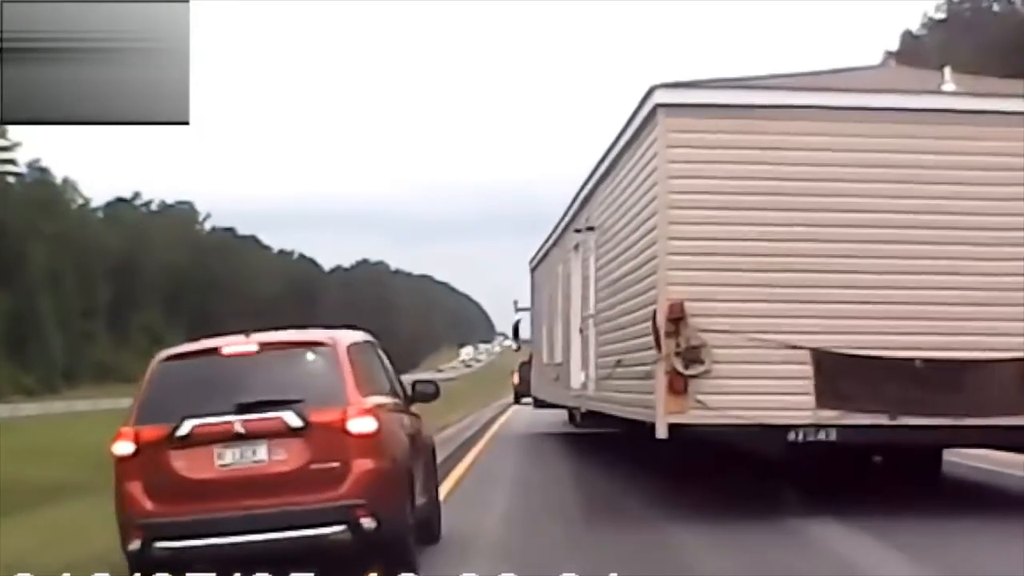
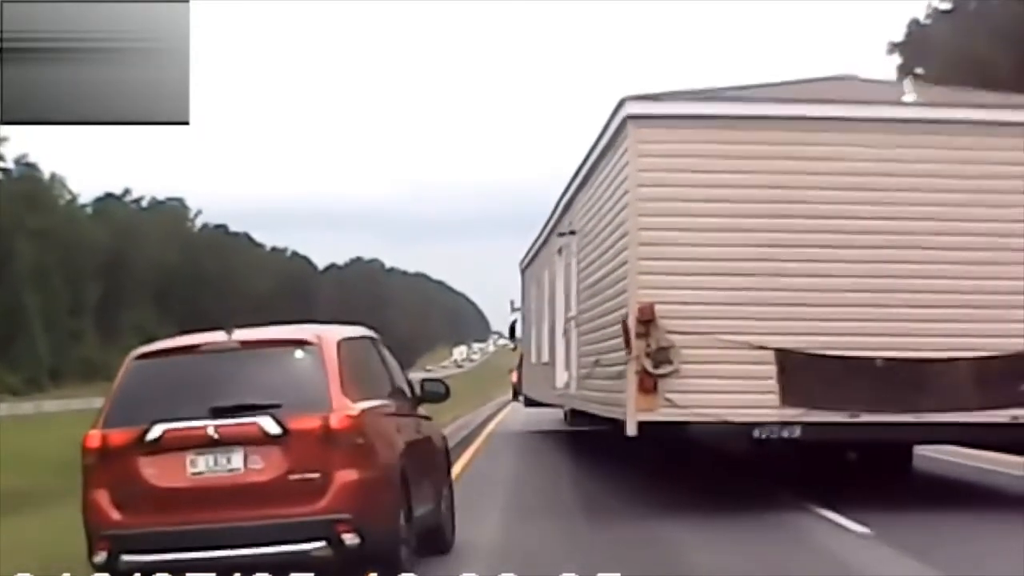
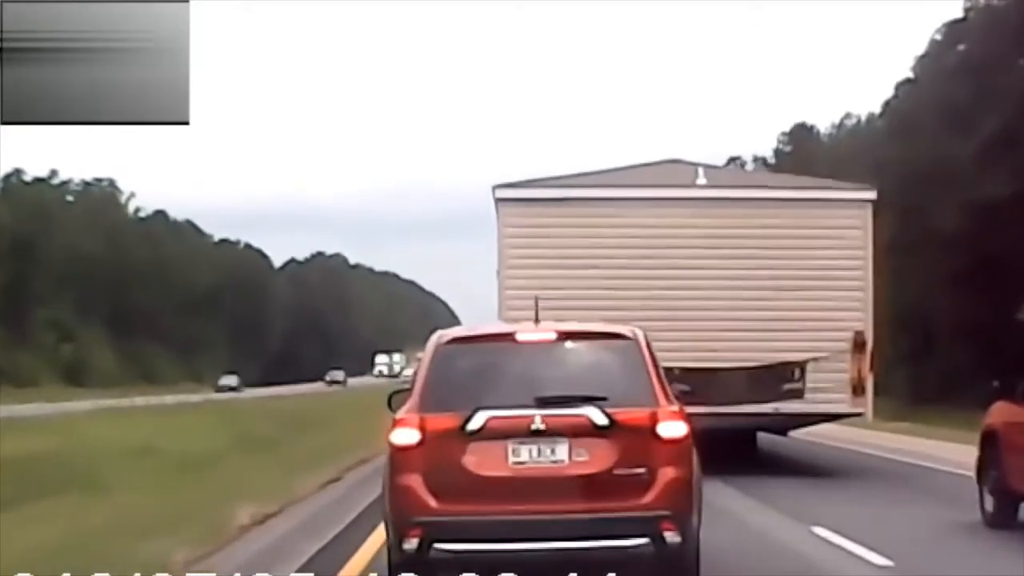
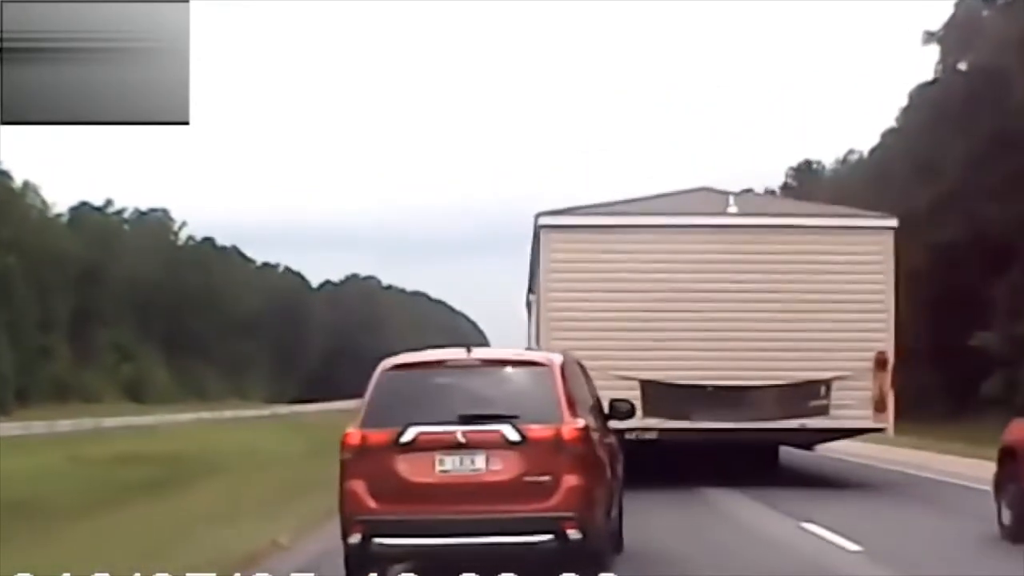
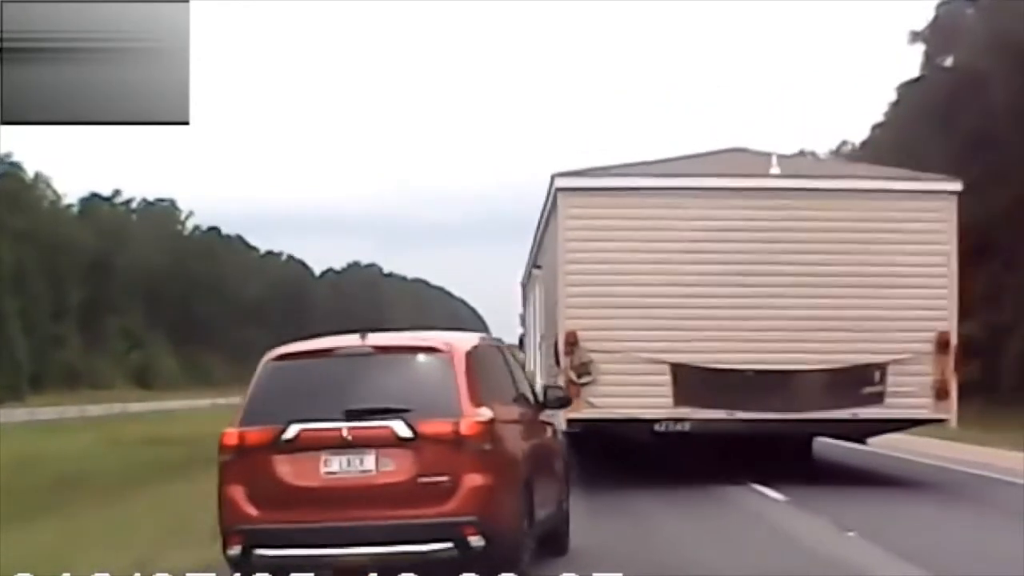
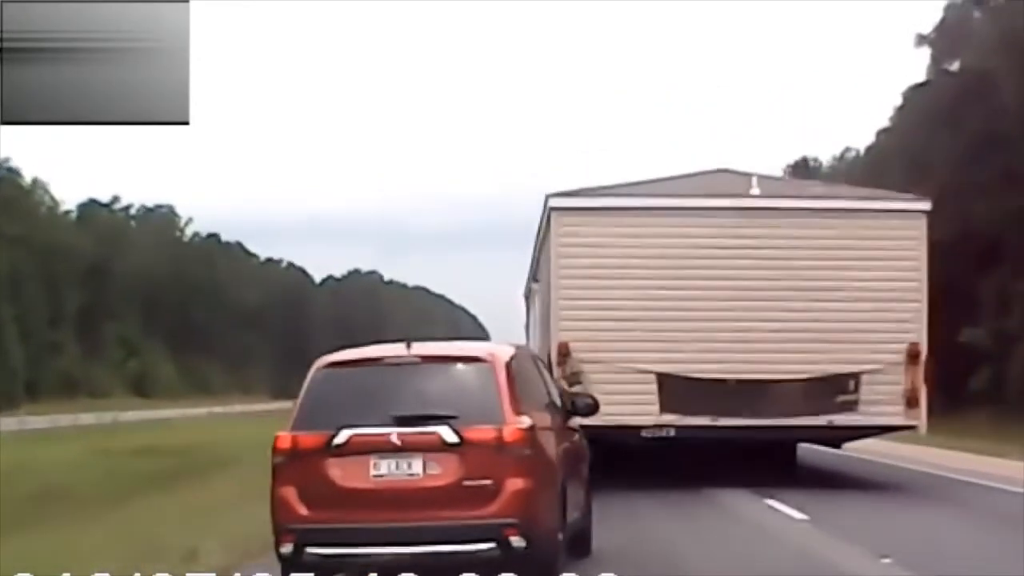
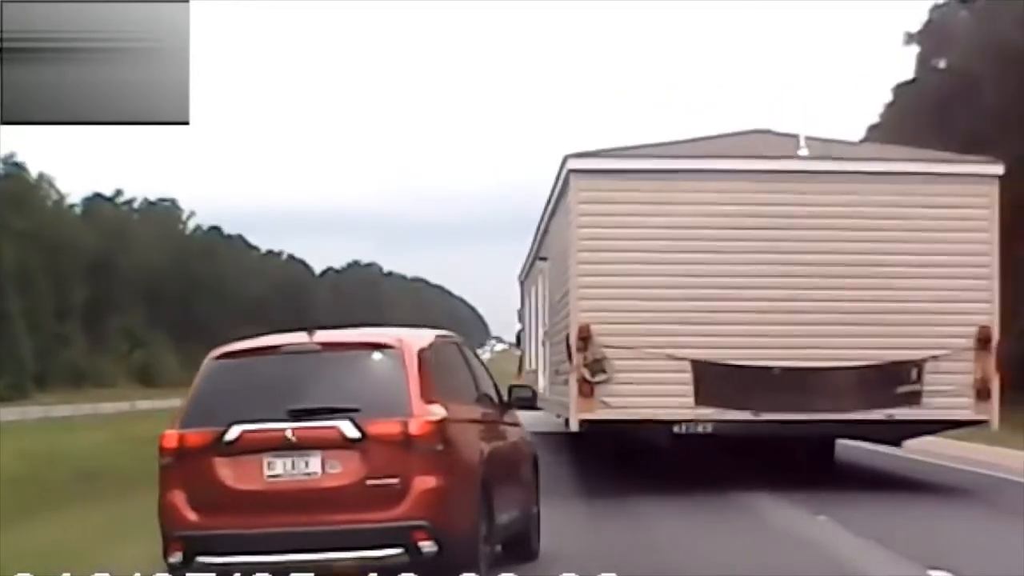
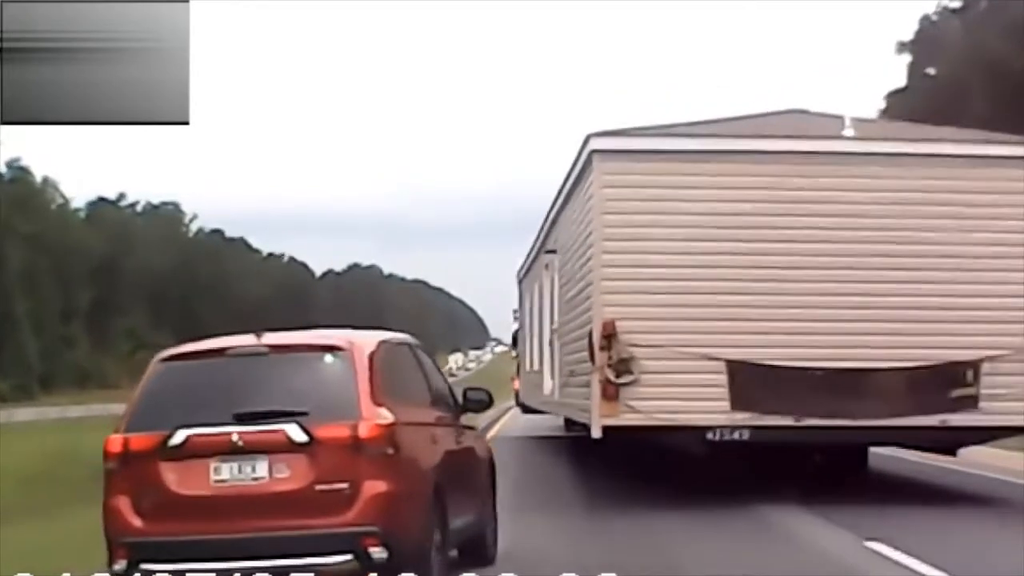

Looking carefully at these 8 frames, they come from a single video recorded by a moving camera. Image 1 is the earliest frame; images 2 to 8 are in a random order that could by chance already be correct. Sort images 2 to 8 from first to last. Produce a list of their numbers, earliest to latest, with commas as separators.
2, 8, 7, 5, 6, 4, 3
